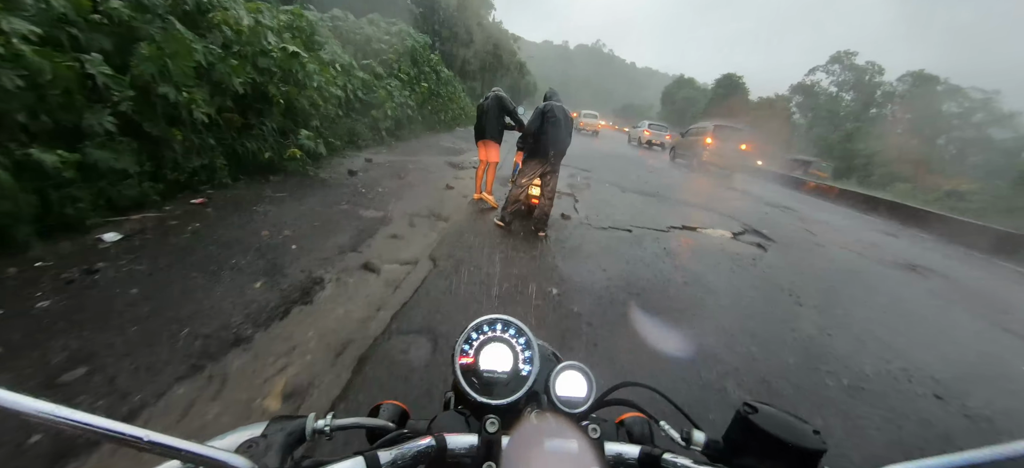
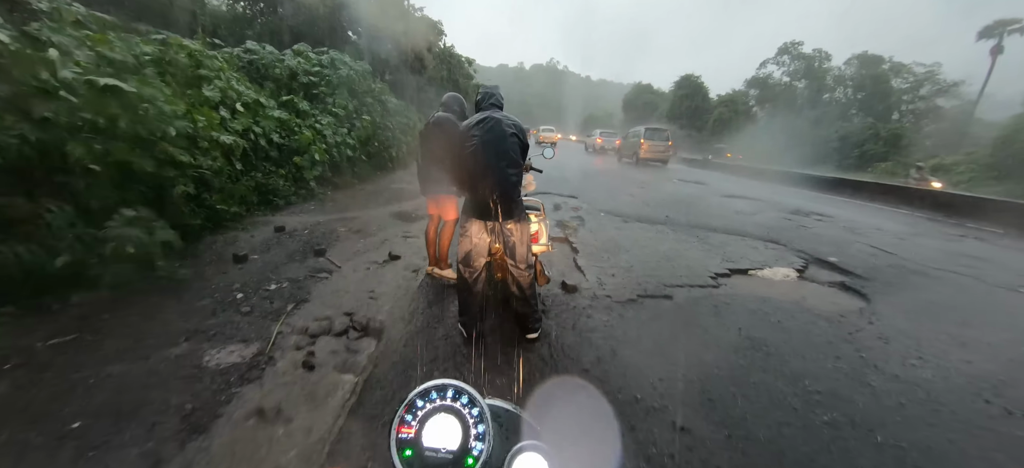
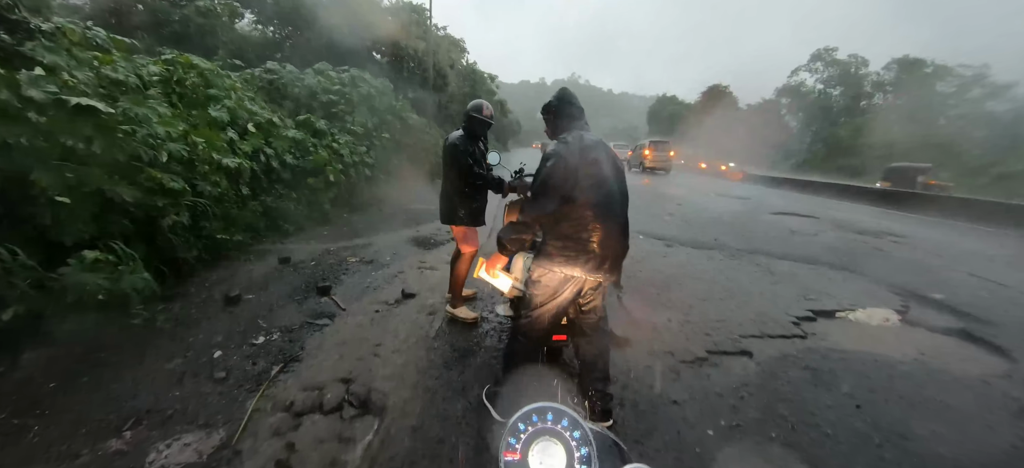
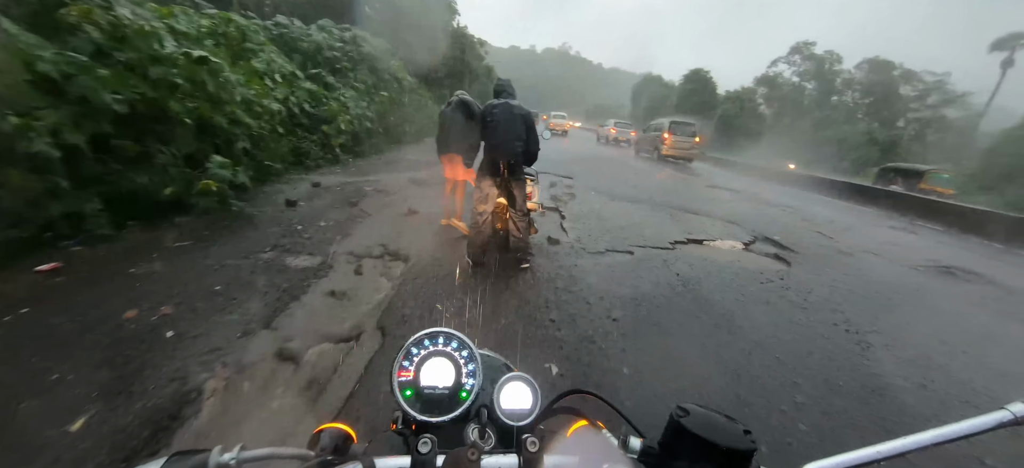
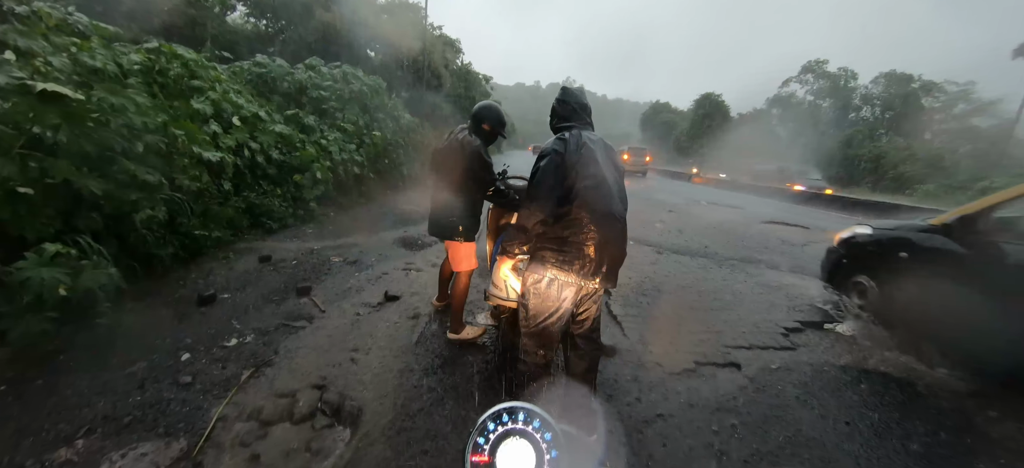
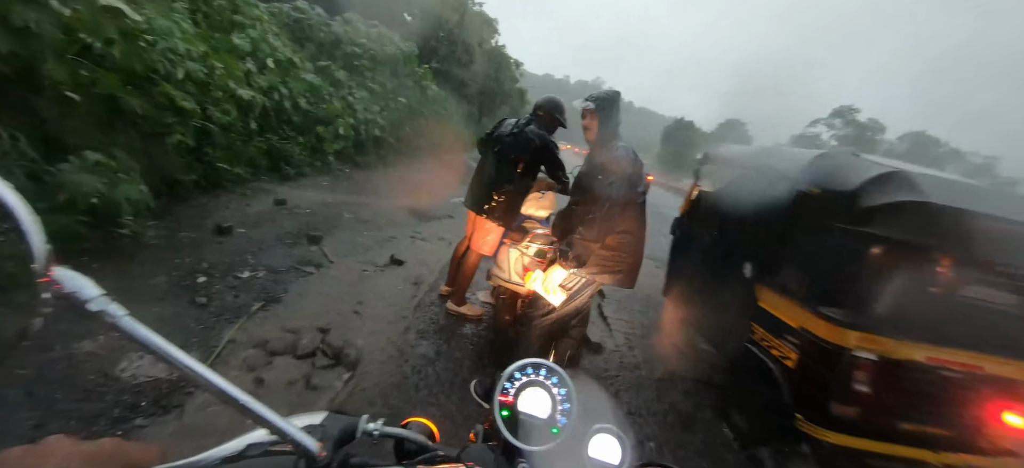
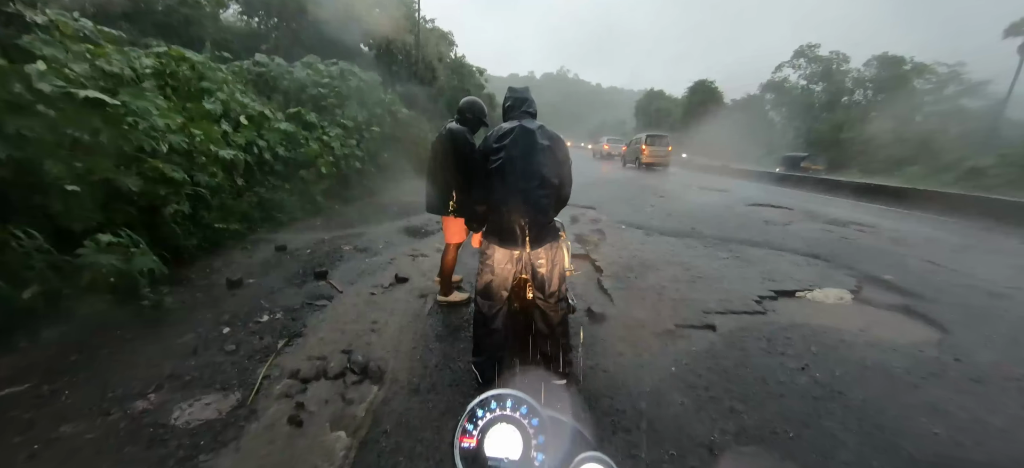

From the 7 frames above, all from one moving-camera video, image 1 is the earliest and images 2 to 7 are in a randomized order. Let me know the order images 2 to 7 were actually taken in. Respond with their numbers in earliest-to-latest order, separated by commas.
4, 2, 7, 3, 5, 6
